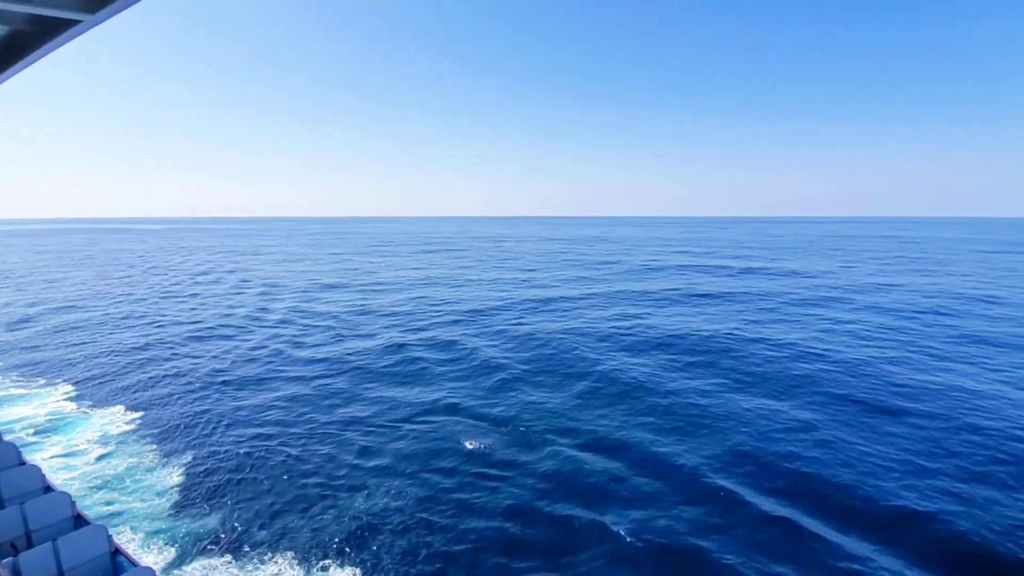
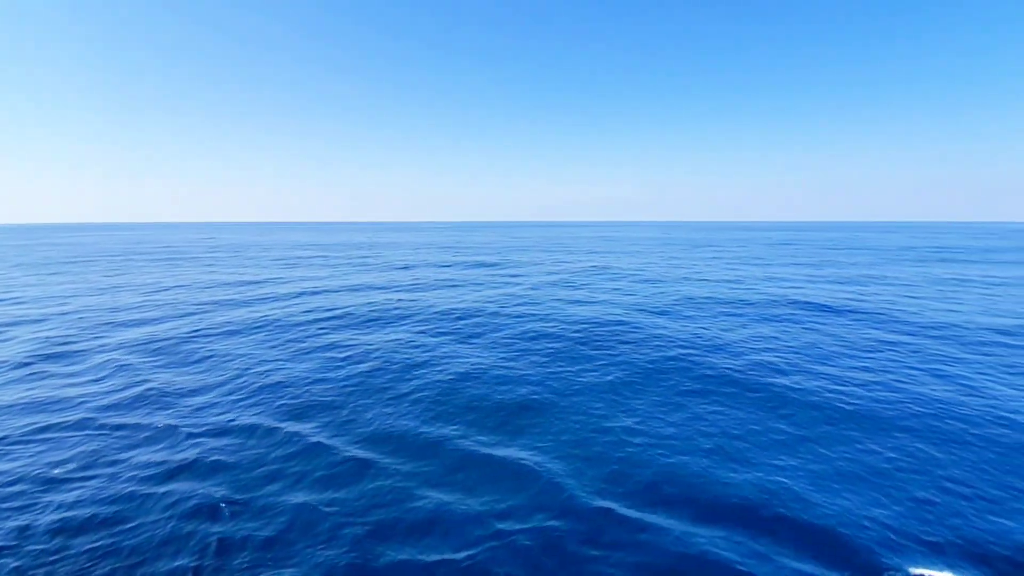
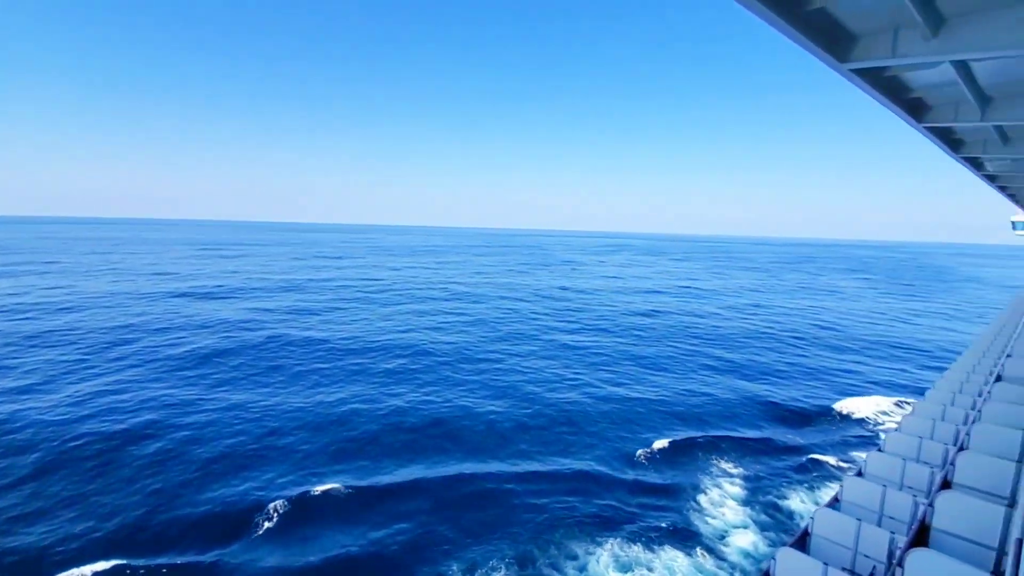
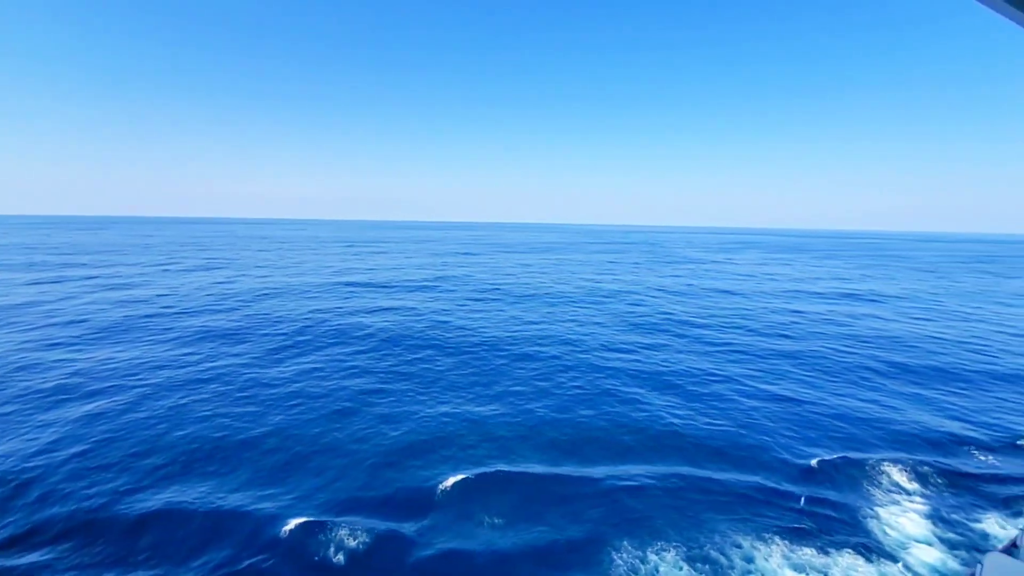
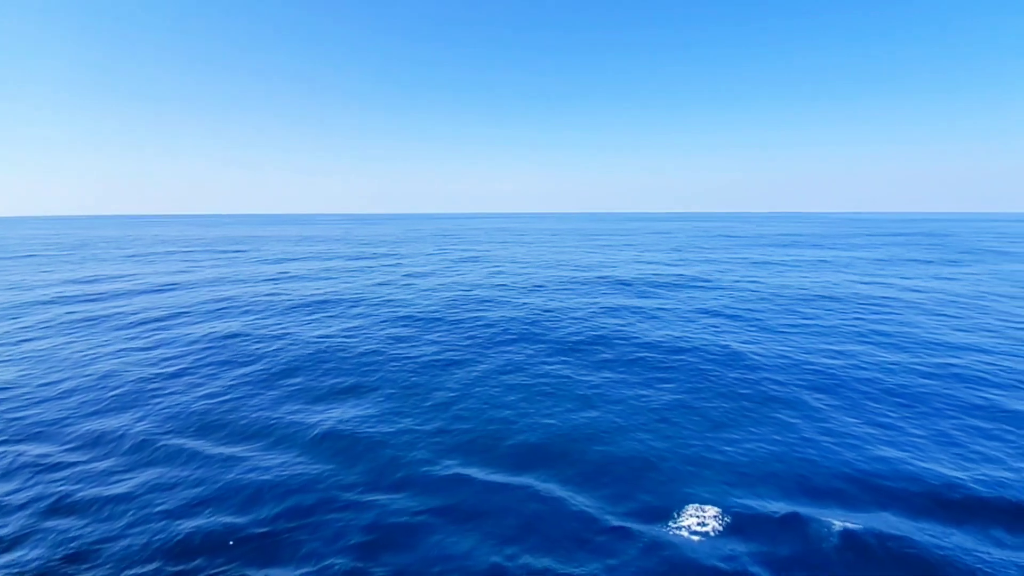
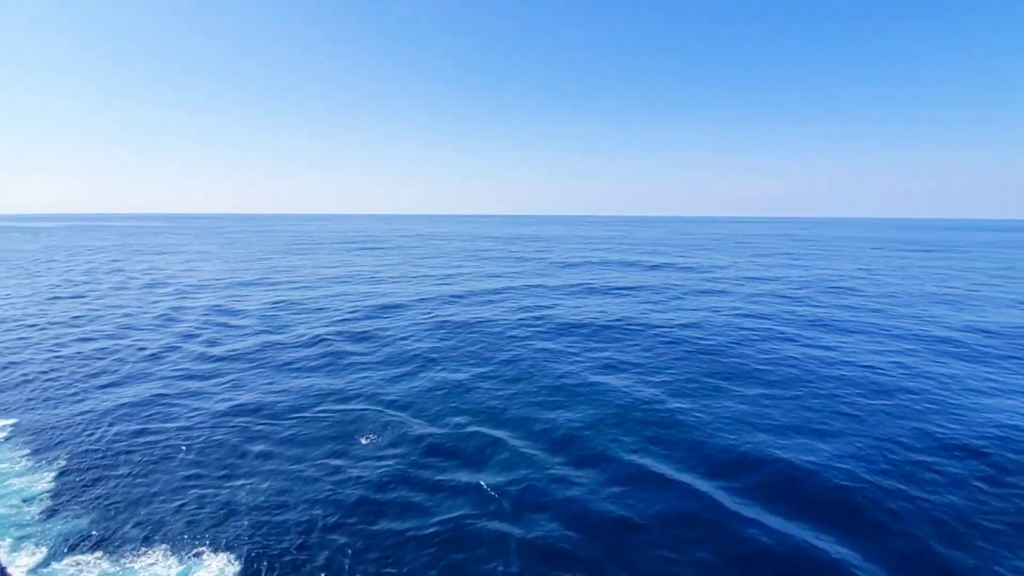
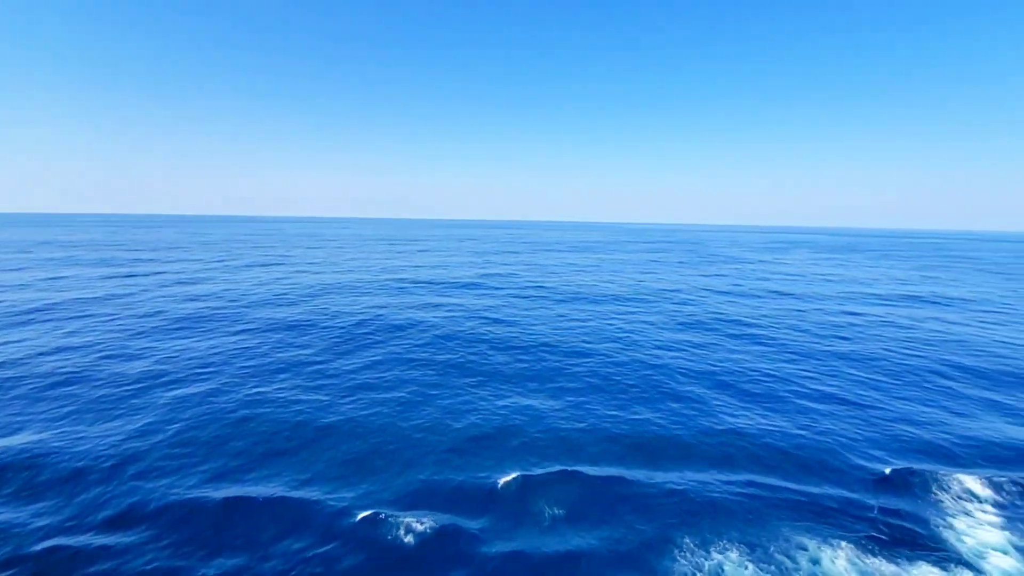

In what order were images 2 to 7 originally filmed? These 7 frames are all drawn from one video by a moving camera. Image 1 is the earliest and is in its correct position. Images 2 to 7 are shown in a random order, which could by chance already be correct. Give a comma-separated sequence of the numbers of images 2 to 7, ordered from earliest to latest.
6, 2, 5, 7, 4, 3
